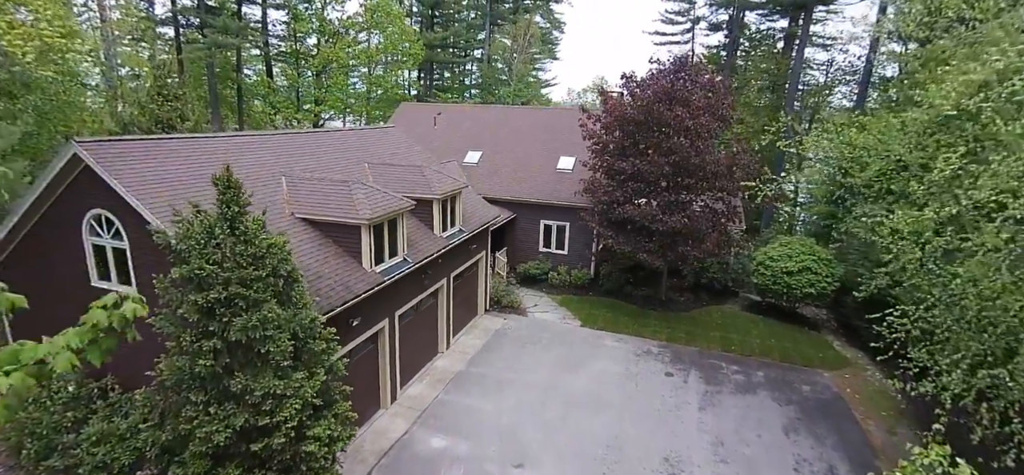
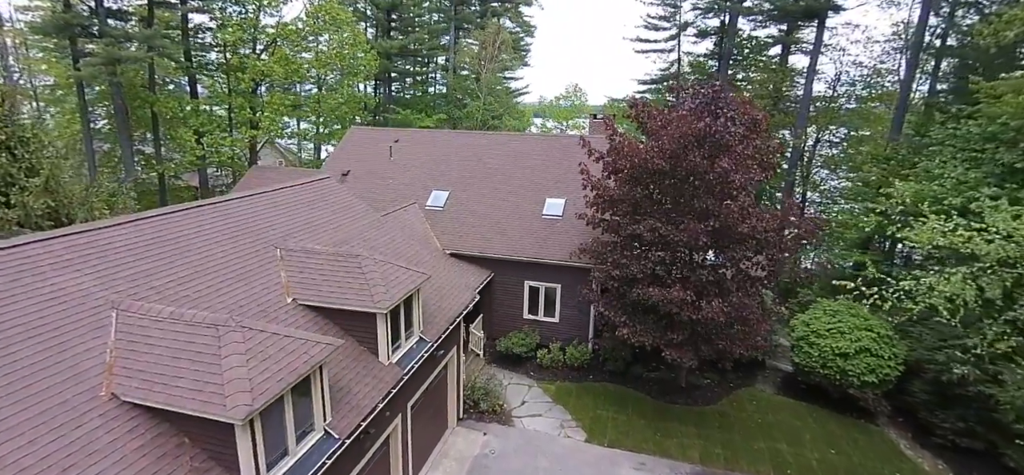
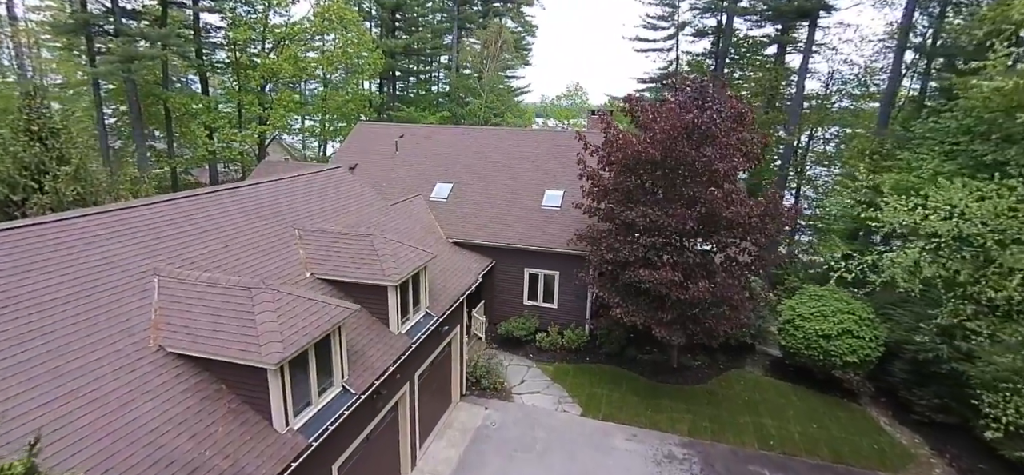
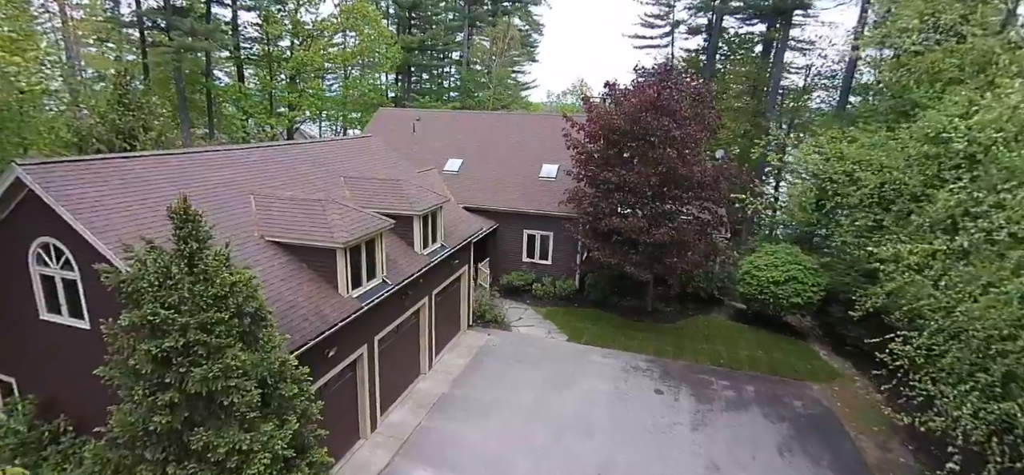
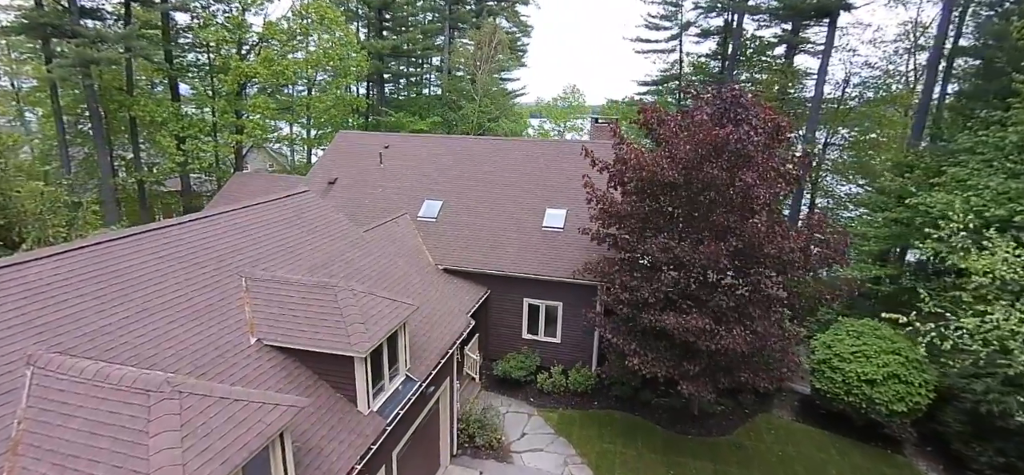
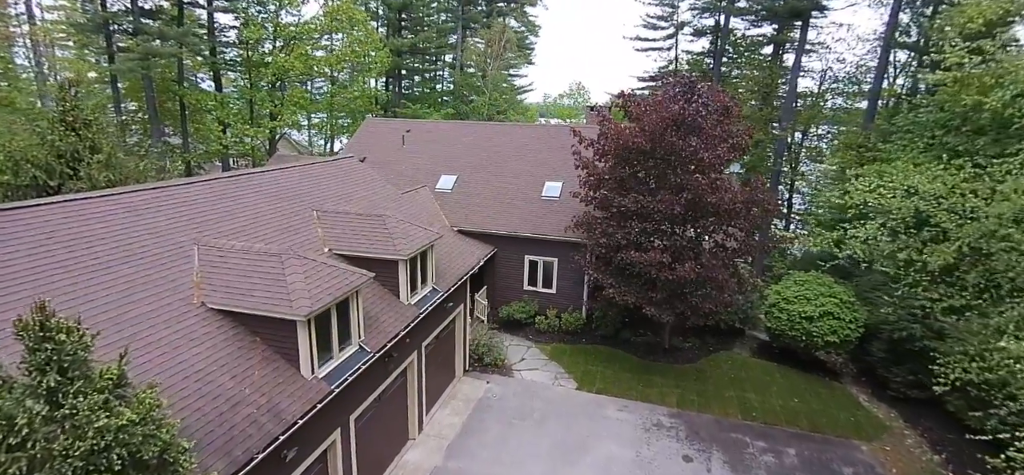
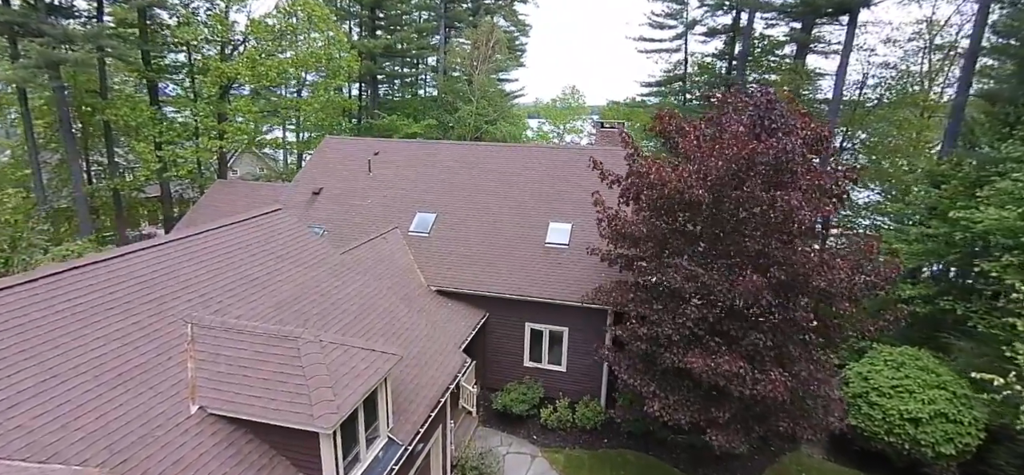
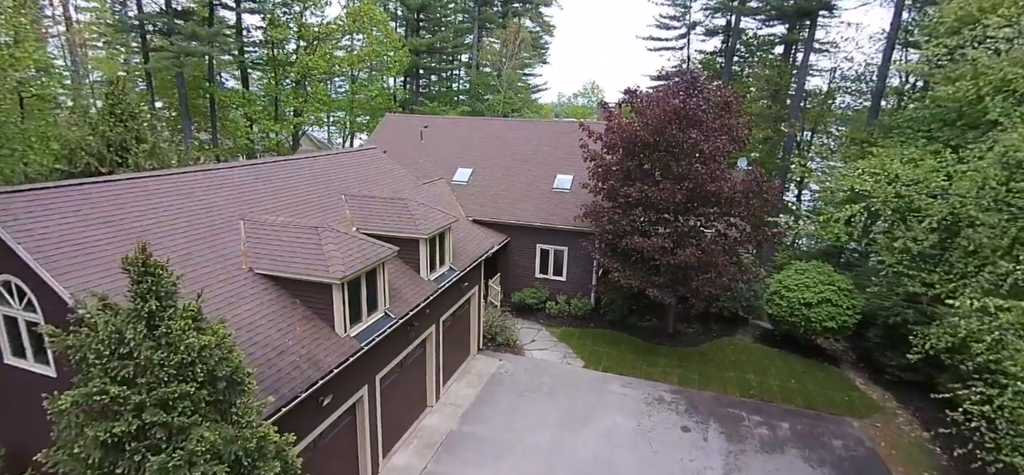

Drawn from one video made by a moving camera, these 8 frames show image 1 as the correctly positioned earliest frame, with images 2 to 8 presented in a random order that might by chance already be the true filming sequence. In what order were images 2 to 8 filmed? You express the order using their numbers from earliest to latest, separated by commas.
4, 8, 6, 3, 2, 5, 7
